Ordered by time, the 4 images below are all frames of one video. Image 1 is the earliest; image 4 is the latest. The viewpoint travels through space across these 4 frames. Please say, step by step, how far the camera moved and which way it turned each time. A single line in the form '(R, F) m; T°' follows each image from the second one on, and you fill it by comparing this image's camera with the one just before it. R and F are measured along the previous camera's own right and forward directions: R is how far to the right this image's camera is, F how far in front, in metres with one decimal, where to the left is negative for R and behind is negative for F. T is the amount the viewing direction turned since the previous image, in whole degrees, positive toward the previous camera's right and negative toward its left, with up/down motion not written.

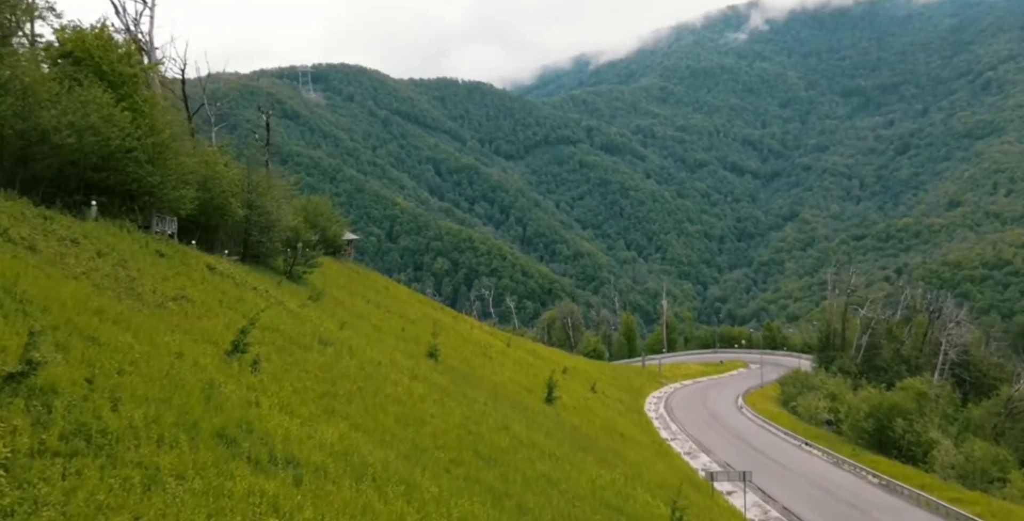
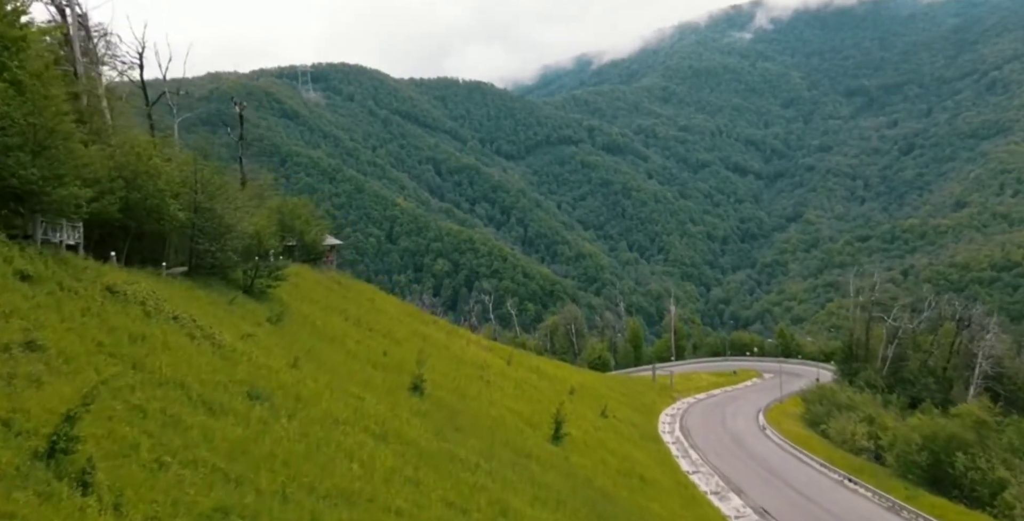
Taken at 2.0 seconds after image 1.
(0.0, +5.5) m; 0°
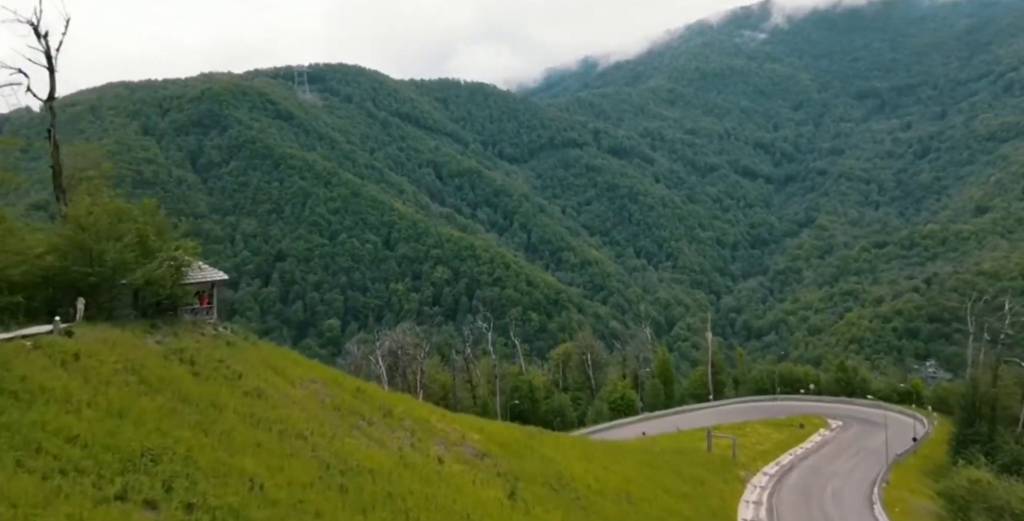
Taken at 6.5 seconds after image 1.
(-0.1, +20.4) m; 0°
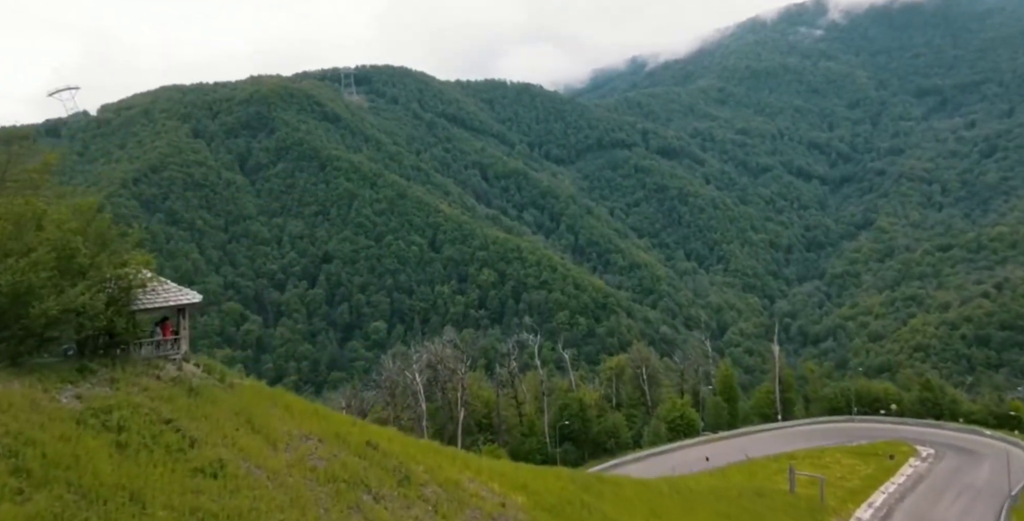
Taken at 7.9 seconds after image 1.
(-0.2, +7.1) m; -3°
